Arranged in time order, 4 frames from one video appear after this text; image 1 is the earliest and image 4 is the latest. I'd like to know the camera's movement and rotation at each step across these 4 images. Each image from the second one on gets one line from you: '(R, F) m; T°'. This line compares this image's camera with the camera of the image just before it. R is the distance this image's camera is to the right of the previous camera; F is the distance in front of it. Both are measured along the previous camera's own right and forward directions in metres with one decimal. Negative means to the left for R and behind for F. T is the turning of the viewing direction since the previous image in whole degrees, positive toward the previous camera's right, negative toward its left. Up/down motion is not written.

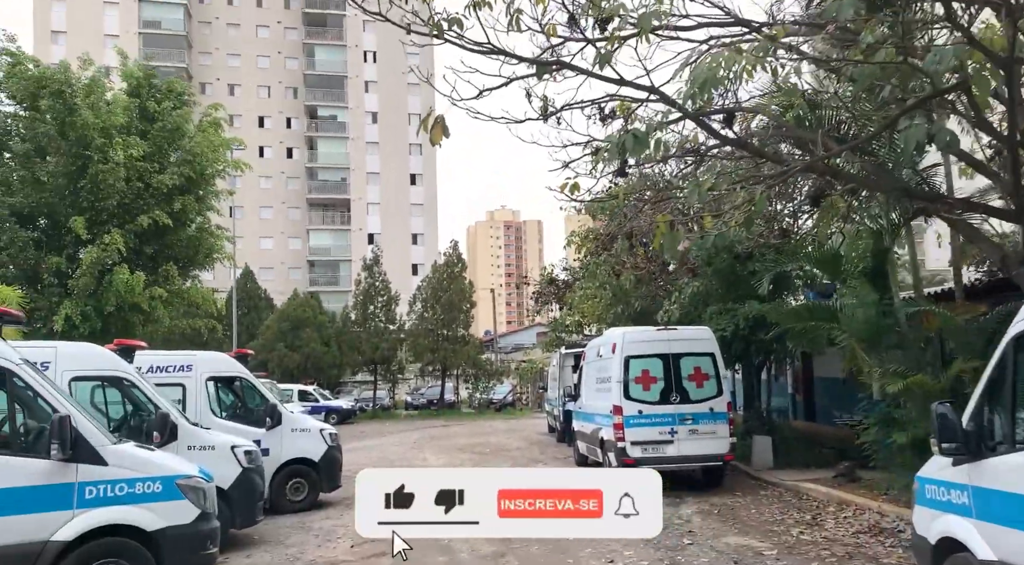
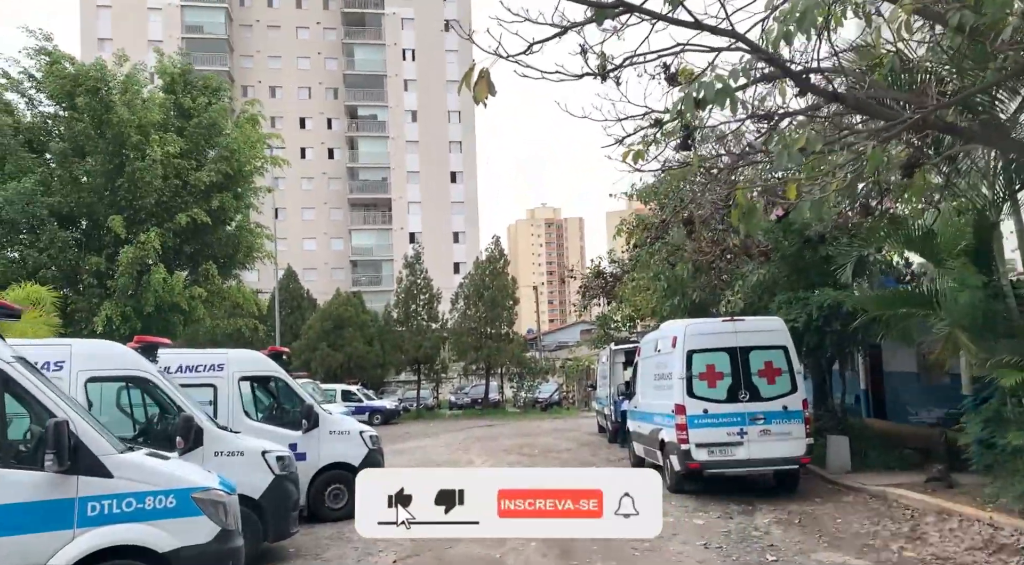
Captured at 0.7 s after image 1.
(-0.1, +0.8) m; -3°
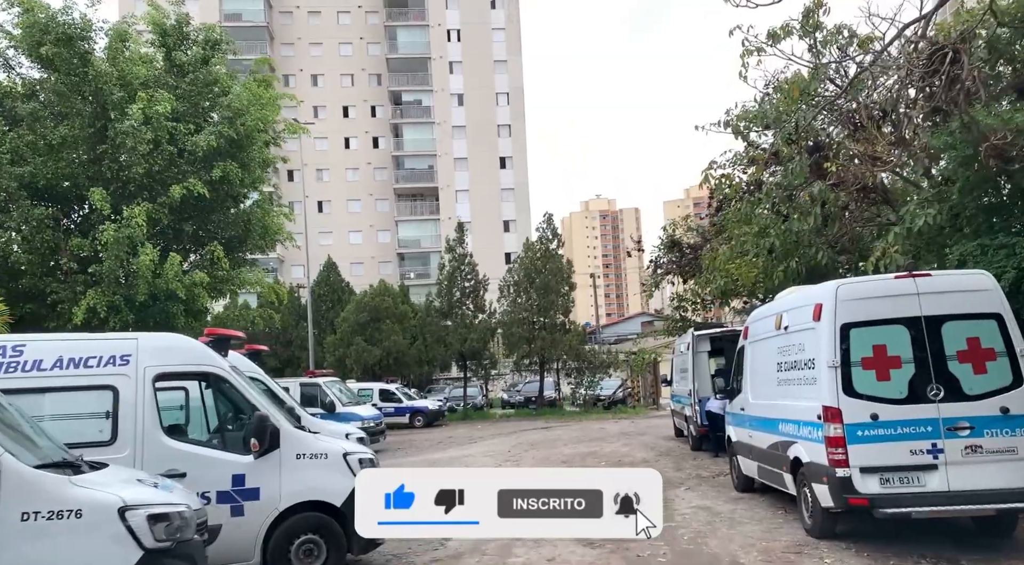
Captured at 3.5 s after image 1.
(0.0, +3.5) m; -4°
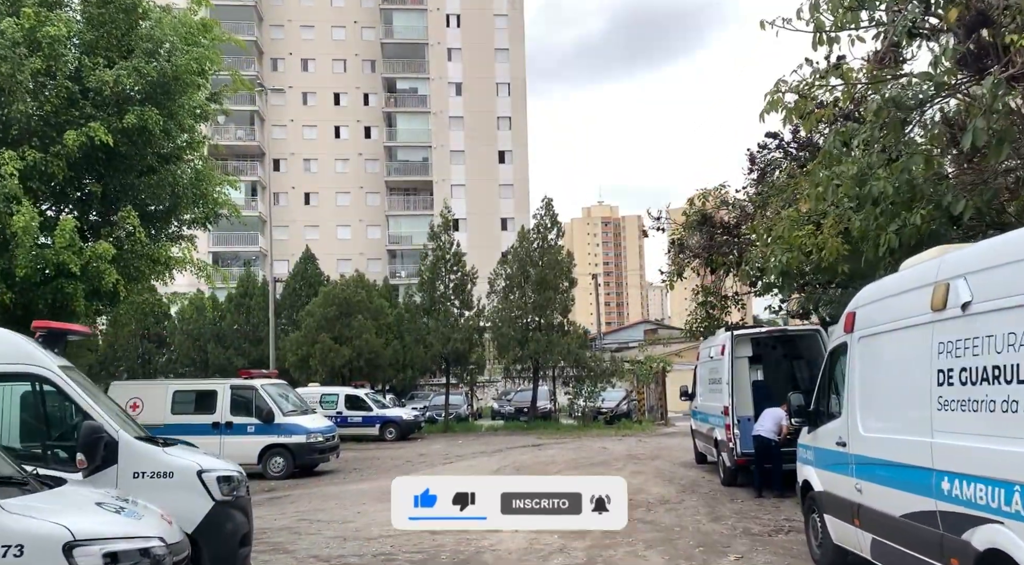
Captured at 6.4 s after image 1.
(+0.3, +3.7) m; 0°
